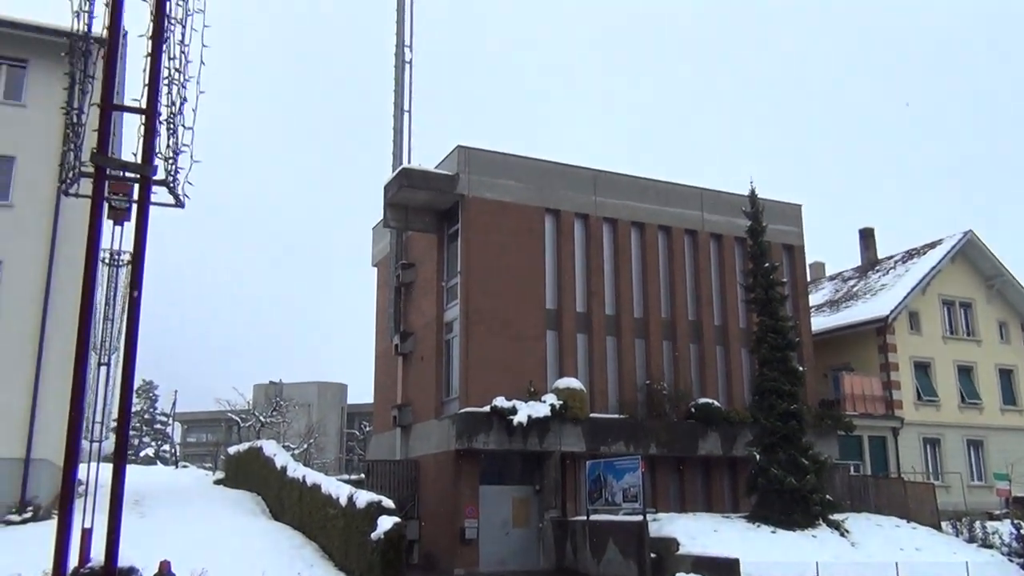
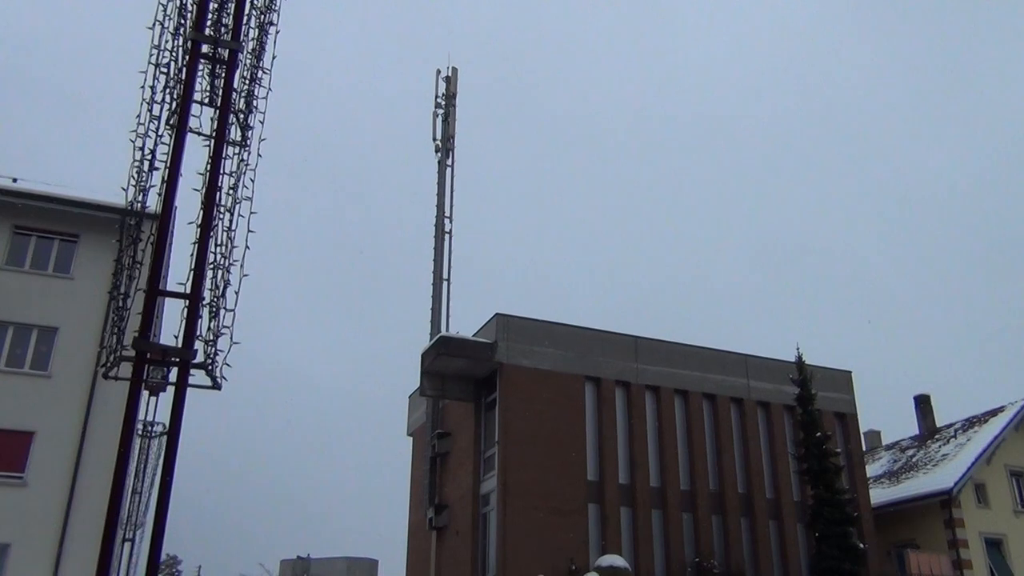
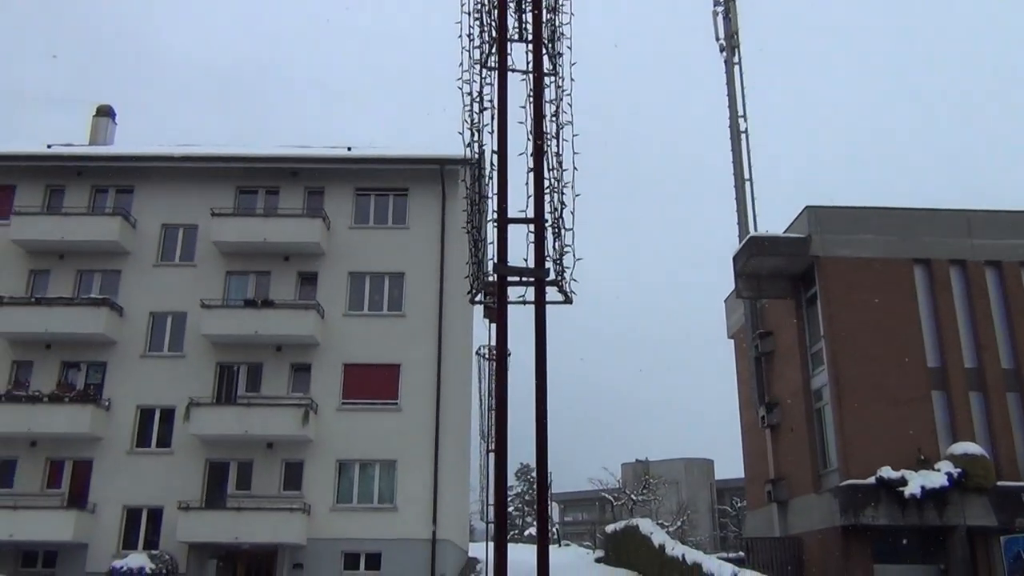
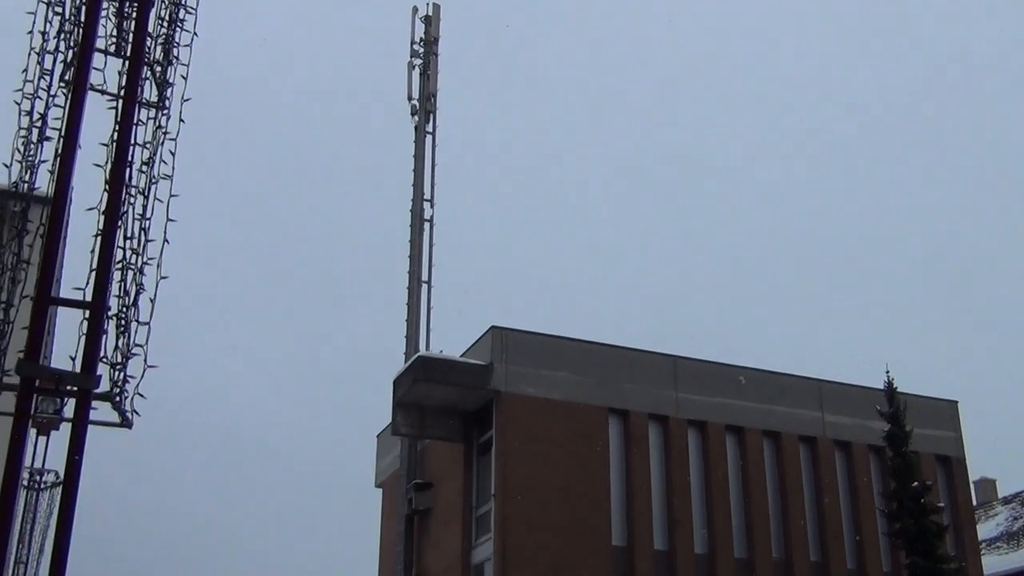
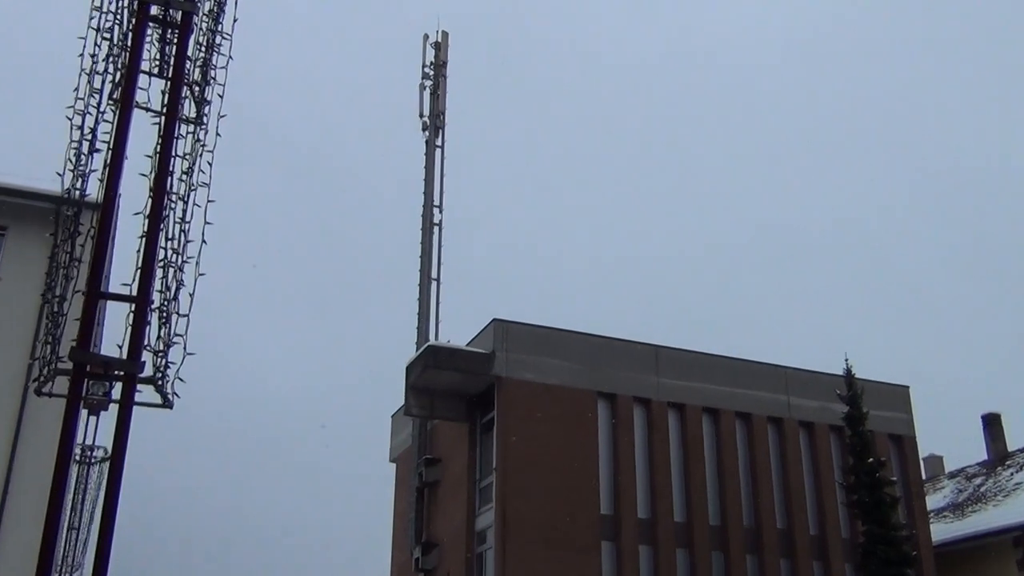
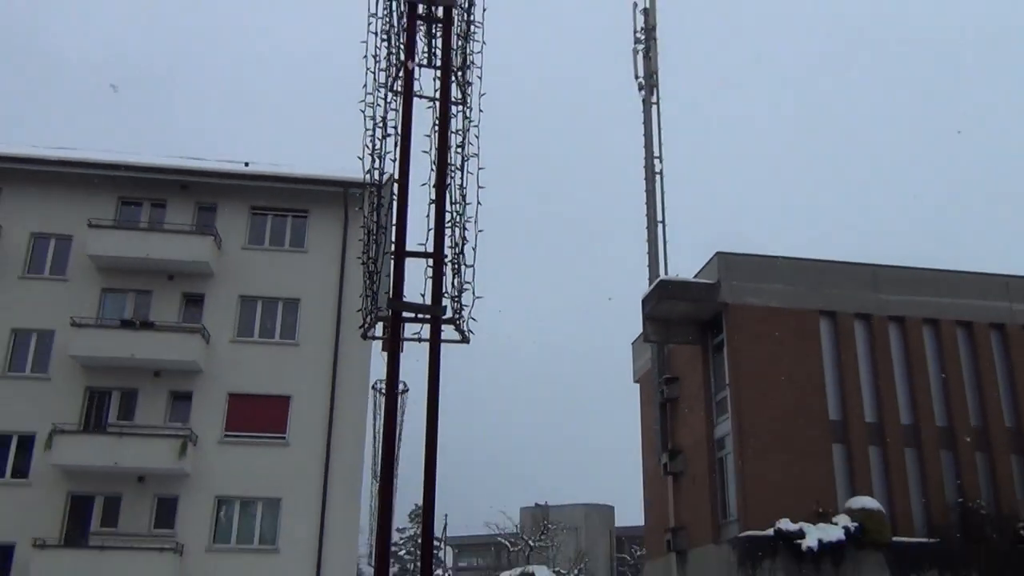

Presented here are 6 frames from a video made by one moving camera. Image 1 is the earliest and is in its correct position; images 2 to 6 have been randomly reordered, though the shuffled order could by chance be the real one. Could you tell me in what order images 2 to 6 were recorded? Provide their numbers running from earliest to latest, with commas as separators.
2, 5, 4, 6, 3
